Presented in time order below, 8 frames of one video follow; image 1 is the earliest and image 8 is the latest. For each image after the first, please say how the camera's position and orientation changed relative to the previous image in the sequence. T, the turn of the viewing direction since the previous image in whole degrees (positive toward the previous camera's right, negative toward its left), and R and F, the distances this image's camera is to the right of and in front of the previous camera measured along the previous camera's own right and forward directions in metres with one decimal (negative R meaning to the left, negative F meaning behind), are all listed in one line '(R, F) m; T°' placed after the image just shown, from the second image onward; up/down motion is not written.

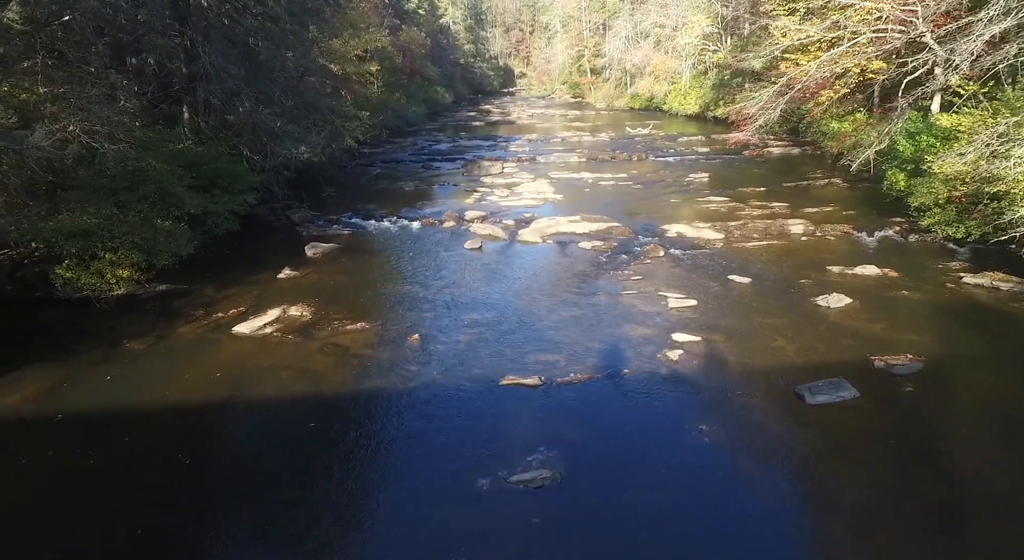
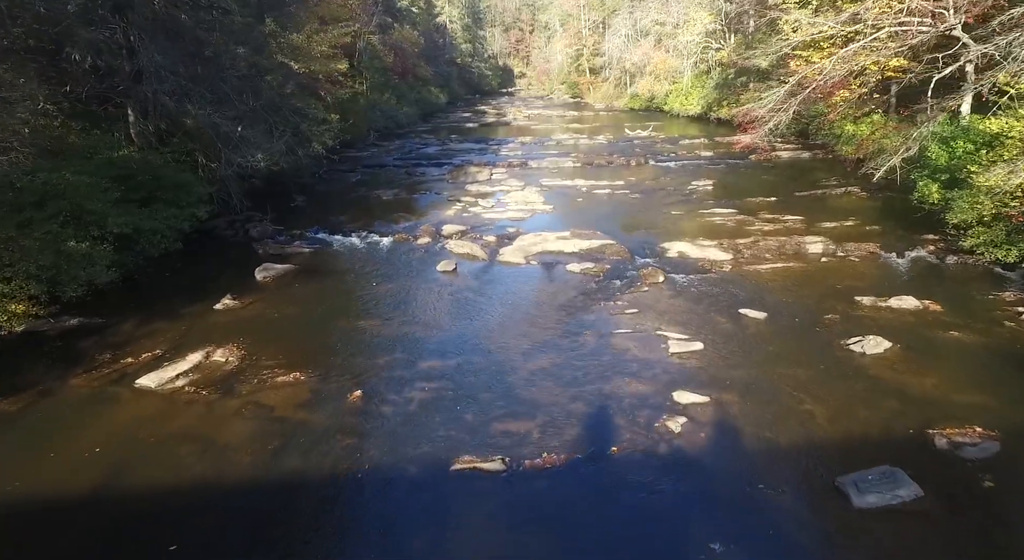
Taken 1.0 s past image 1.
(+0.5, +1.9) m; 0°
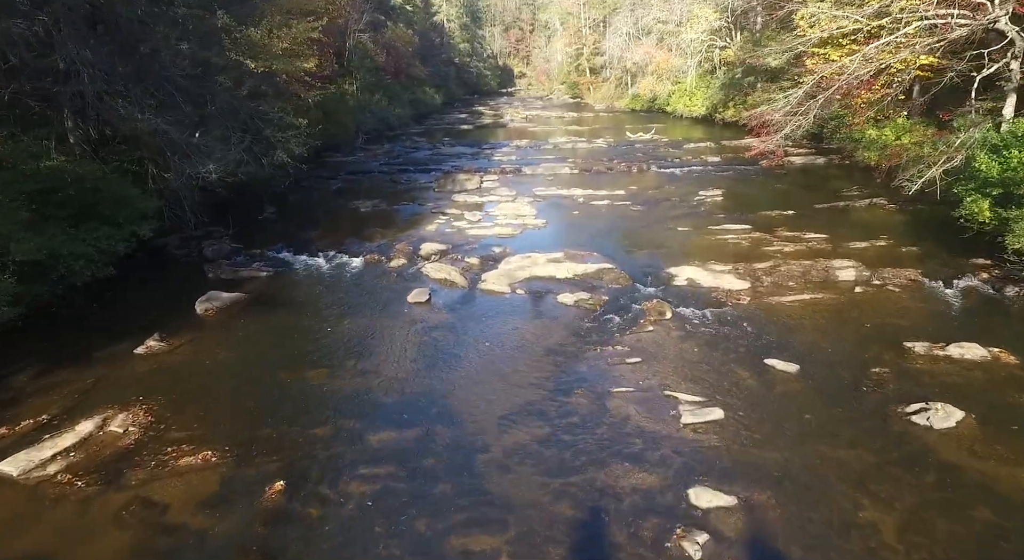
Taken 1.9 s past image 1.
(+0.3, +1.9) m; 0°
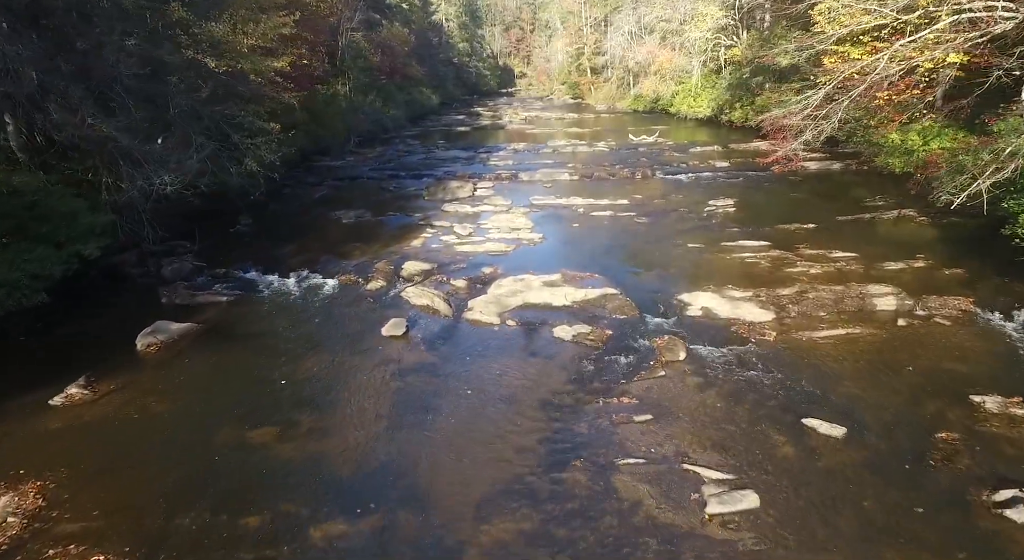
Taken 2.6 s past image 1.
(+0.2, +1.5) m; 0°
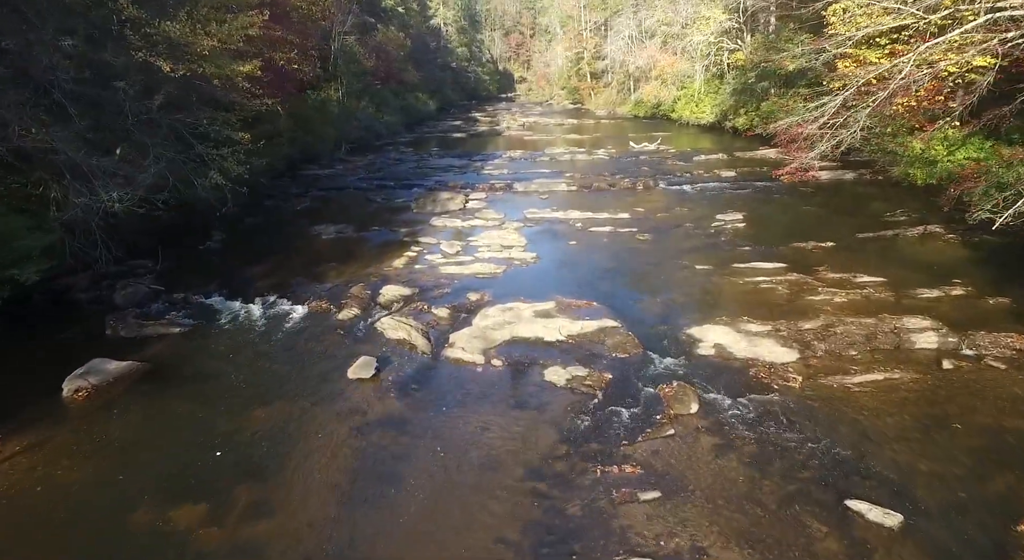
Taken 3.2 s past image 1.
(+0.2, +1.3) m; 0°
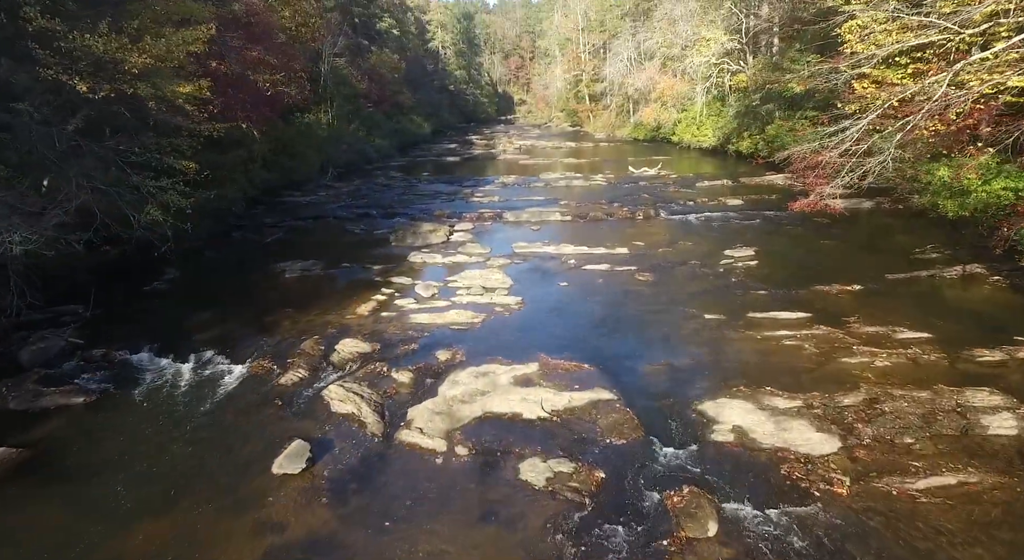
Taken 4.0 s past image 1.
(+0.4, +1.8) m; 0°
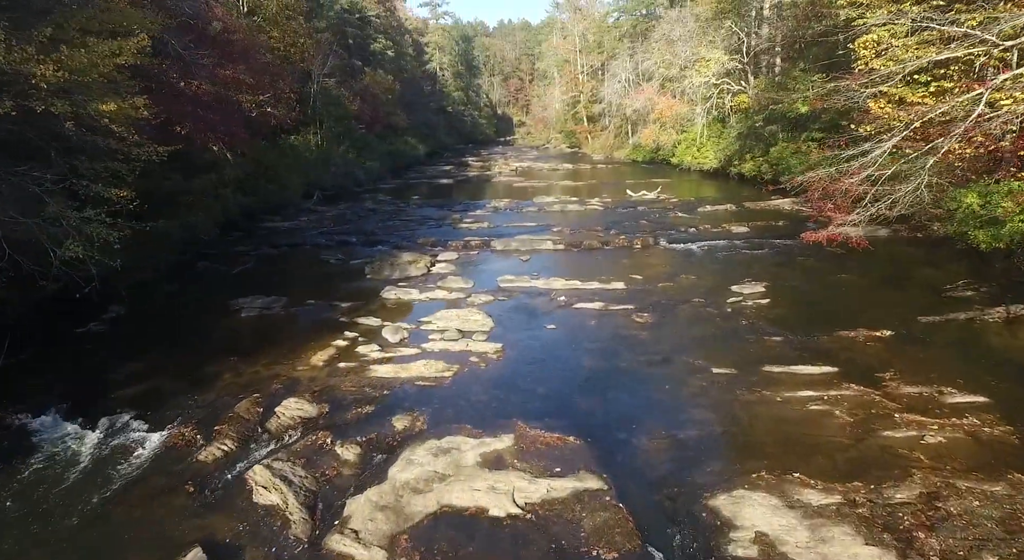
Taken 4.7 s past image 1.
(+0.4, +1.6) m; 0°
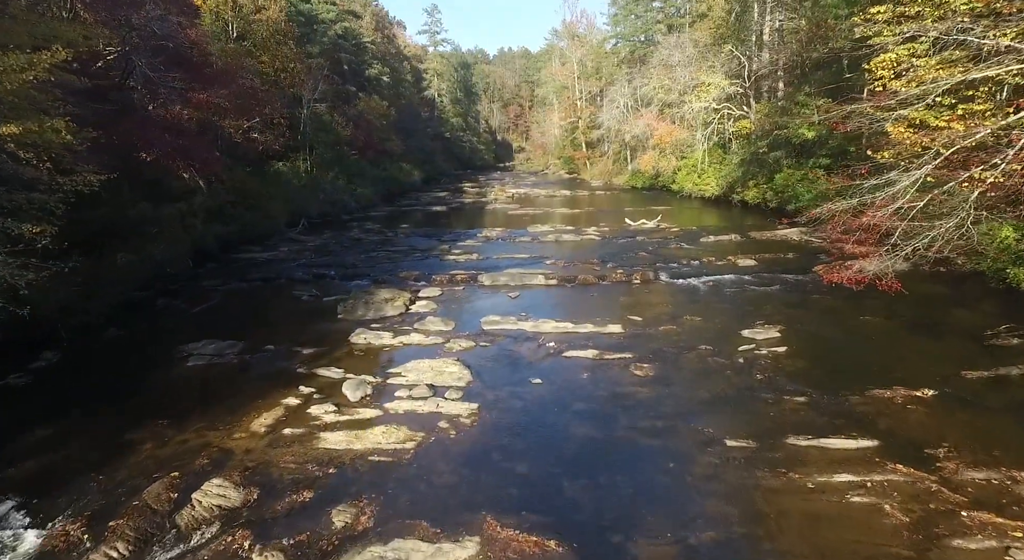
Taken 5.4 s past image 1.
(+0.3, +1.6) m; 0°
